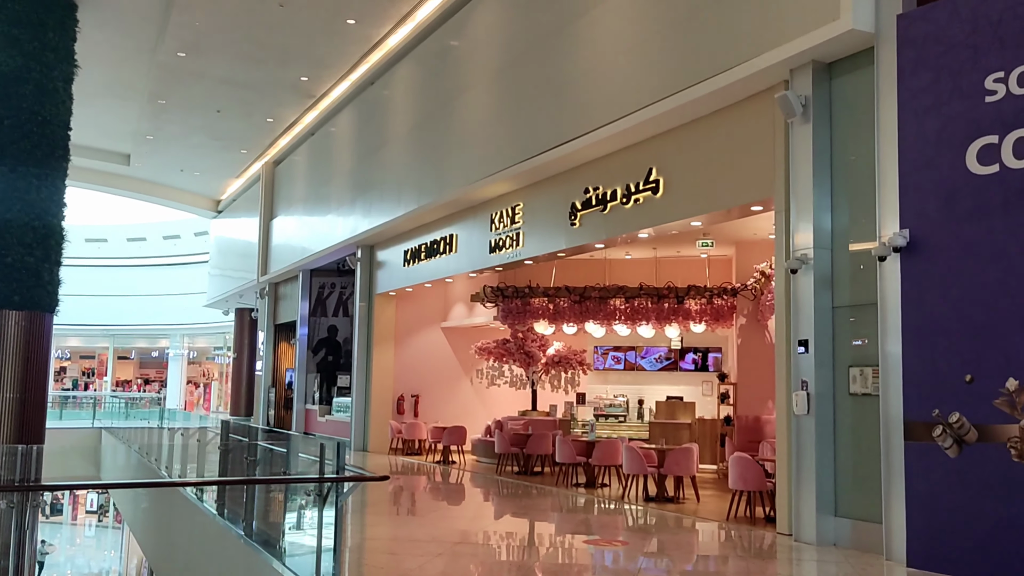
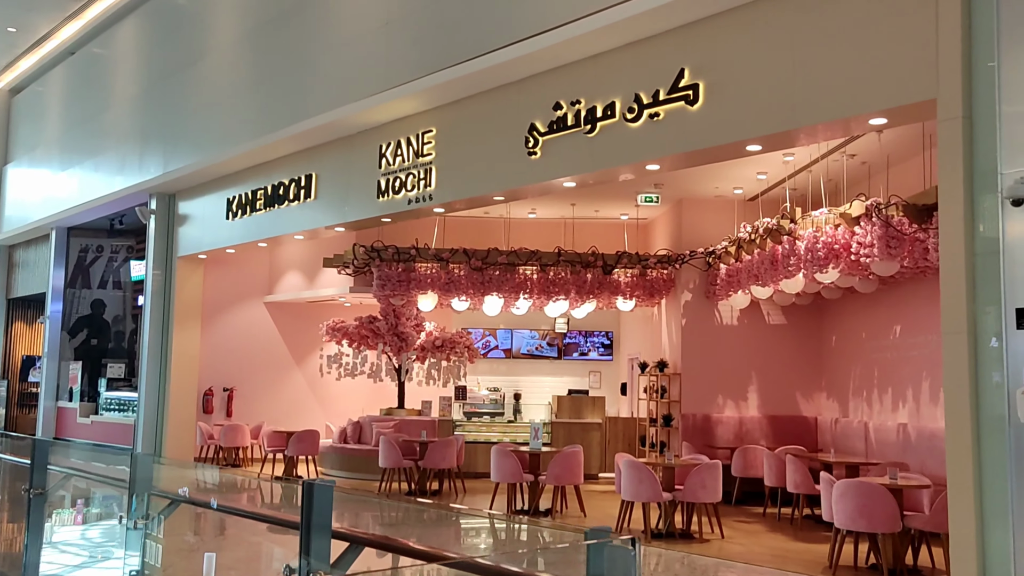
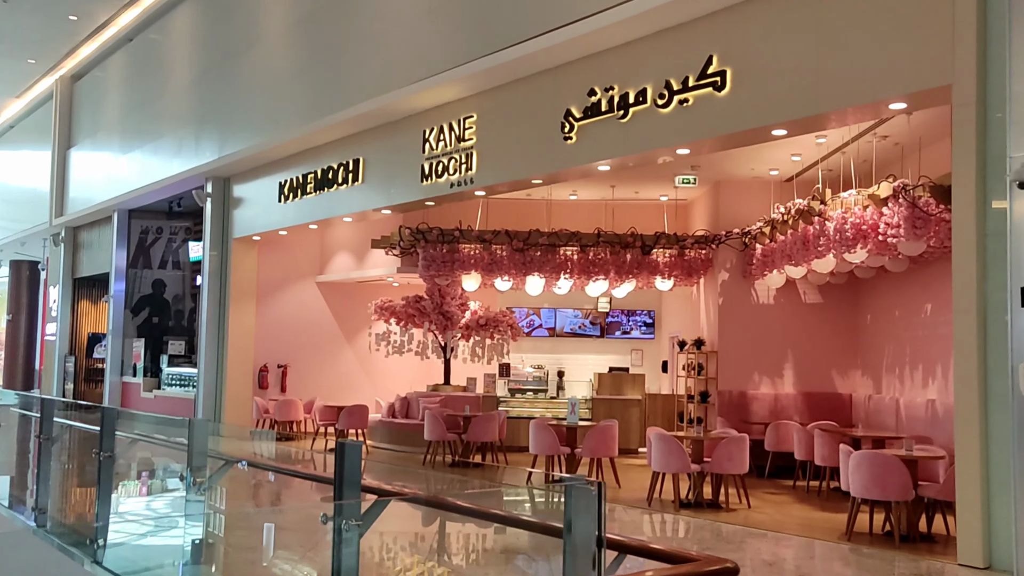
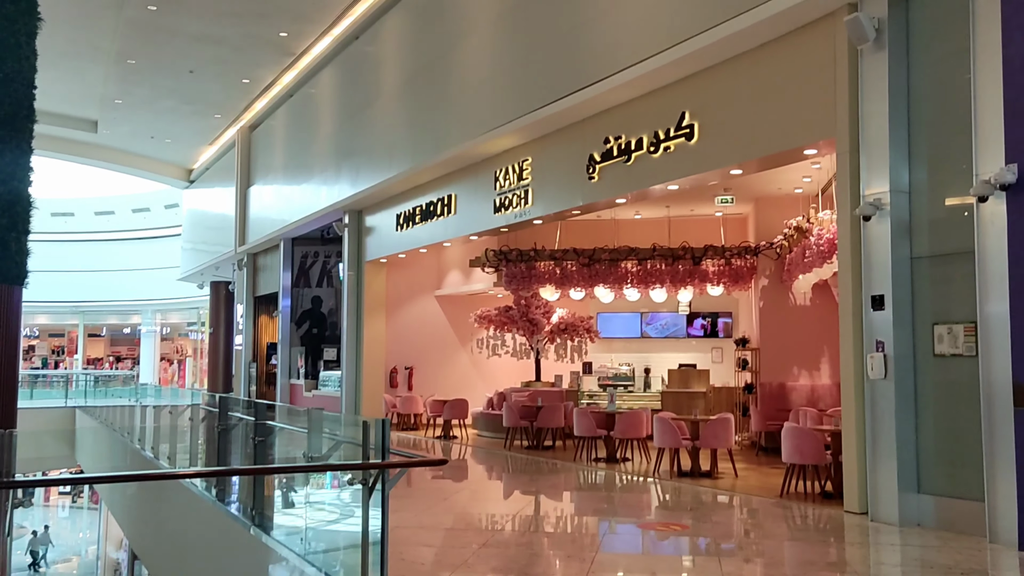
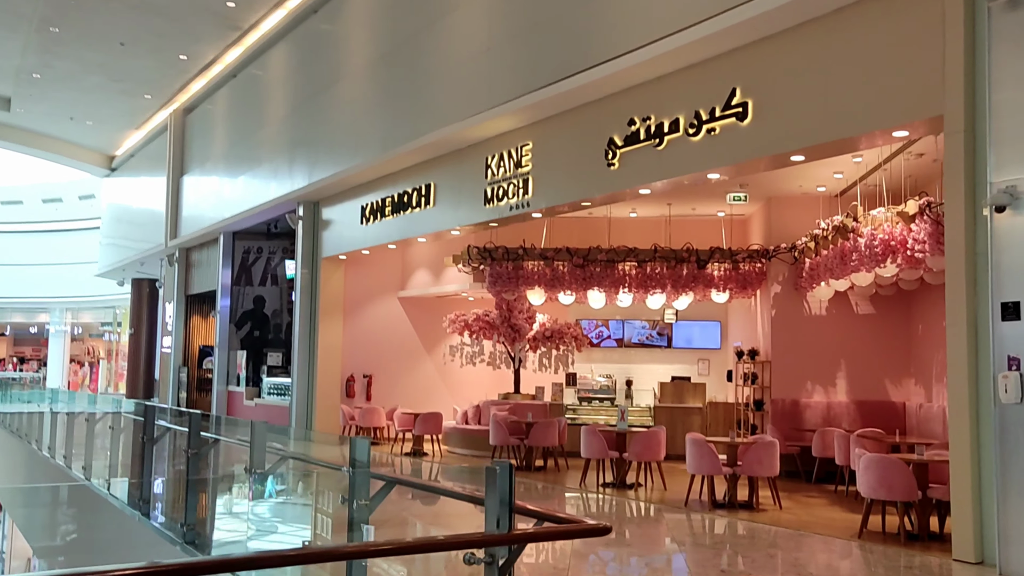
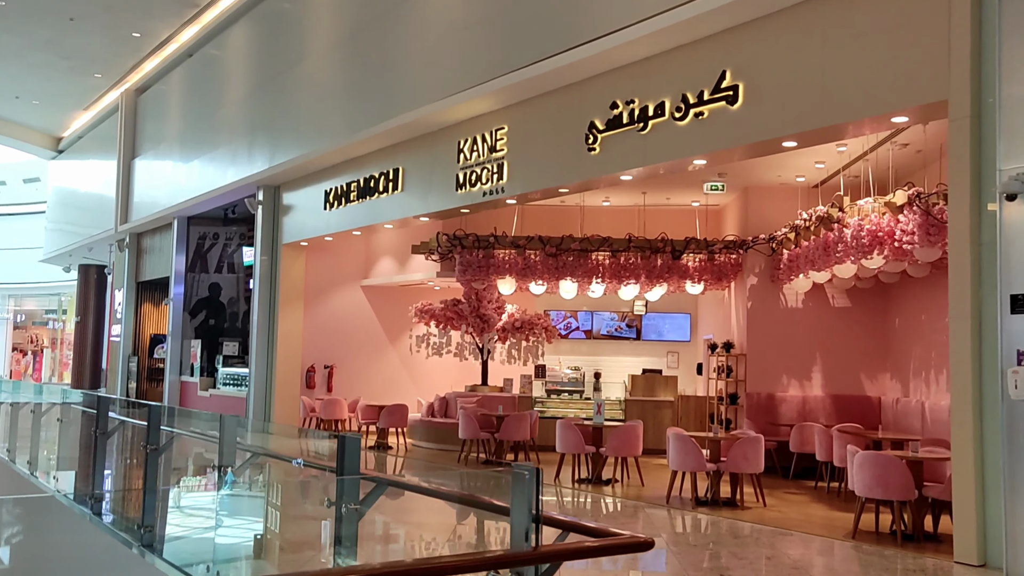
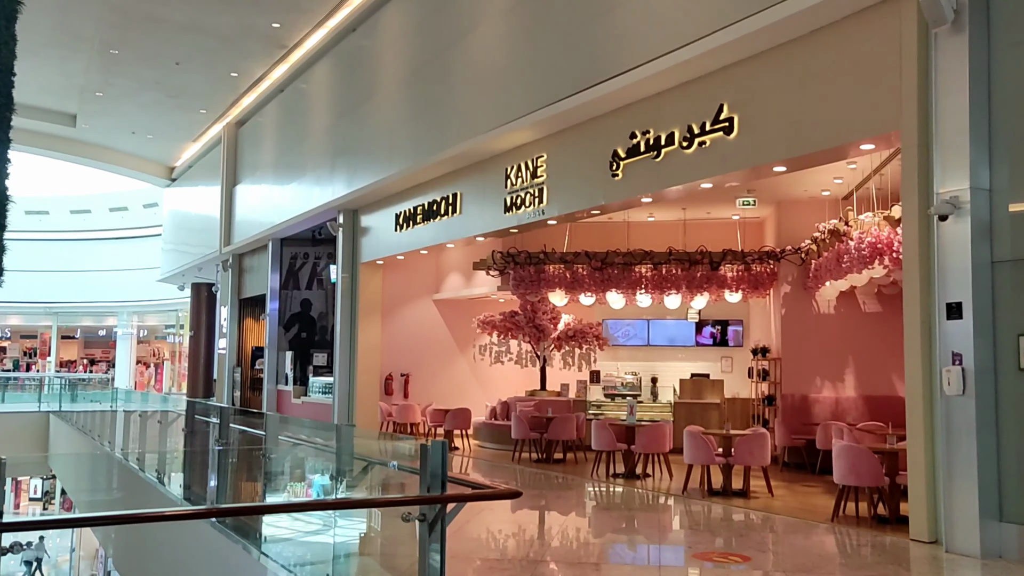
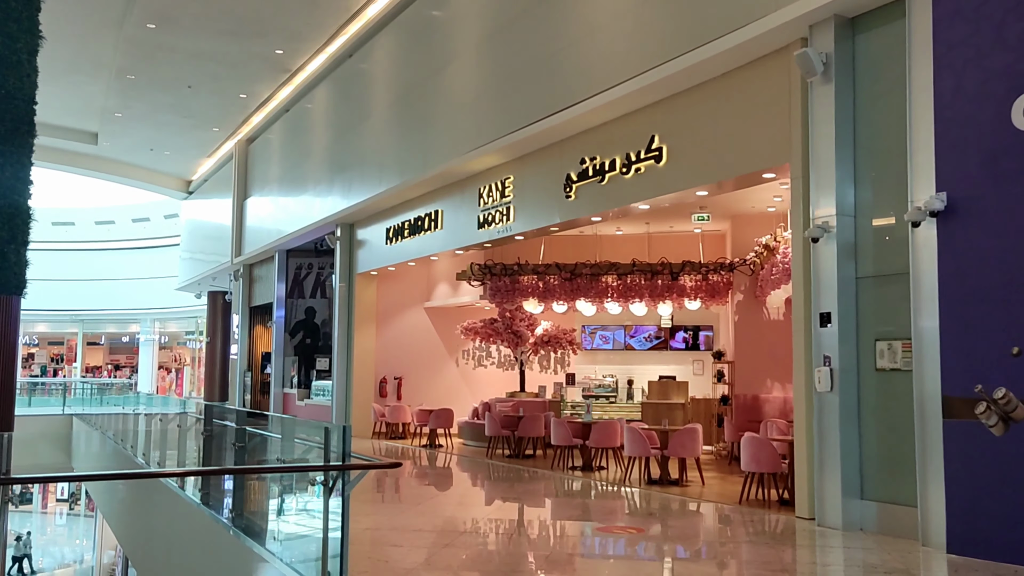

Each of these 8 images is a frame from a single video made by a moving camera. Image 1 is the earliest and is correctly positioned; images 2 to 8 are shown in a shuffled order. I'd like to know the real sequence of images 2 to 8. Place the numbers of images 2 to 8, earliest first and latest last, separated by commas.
8, 4, 7, 5, 6, 3, 2
